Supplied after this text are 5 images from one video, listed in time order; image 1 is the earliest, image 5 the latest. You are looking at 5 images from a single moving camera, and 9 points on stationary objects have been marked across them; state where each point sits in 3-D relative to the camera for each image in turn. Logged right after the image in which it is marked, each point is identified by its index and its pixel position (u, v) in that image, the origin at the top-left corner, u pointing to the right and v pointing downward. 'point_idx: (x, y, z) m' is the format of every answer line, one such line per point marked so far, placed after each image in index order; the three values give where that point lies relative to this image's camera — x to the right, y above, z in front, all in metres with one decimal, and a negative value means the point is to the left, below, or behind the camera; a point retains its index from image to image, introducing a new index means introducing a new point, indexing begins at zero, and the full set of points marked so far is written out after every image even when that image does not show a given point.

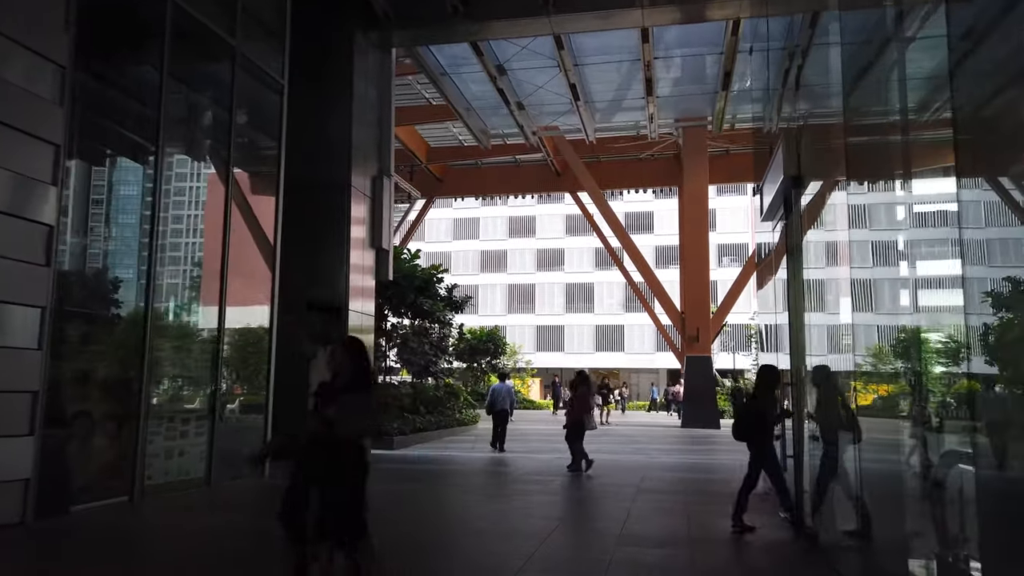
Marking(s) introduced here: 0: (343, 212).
0: (-3.1, +1.3, +13.1) m
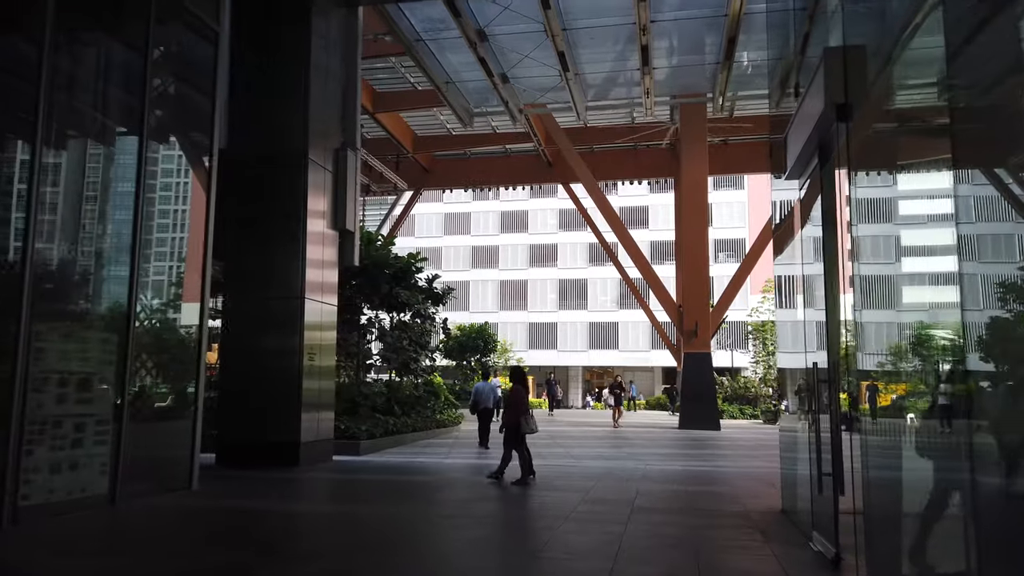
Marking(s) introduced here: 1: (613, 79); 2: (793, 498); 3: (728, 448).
0: (-3.4, +1.6, +11.6) m
1: (+2.5, +5.2, +17.9) m
2: (+2.9, -2.1, +7.4) m
3: (+4.7, -3.5, +15.7) m
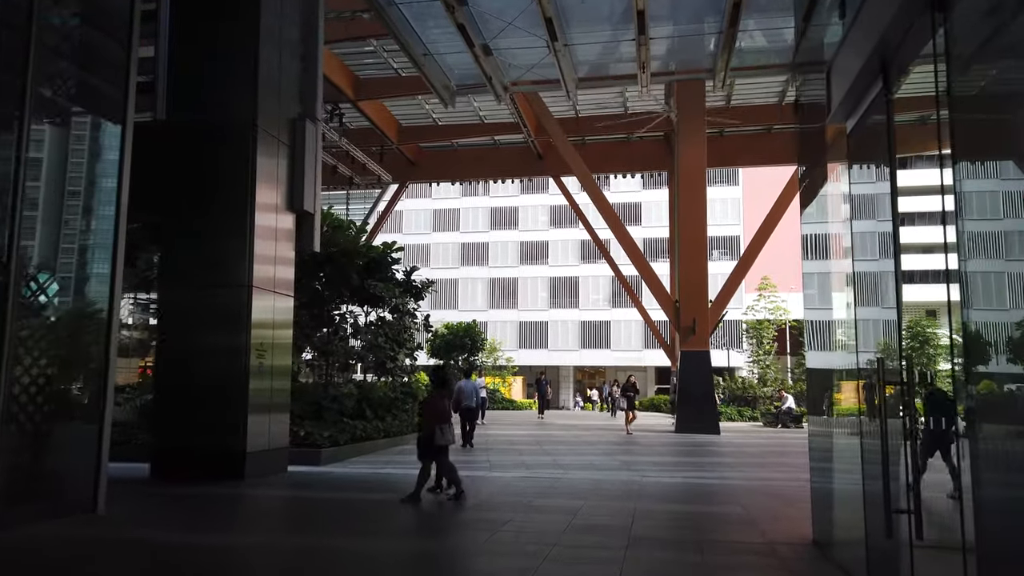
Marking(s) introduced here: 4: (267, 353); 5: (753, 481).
0: (-3.7, +1.7, +10.2) m
1: (+2.2, +5.4, +16.5) m
2: (+2.6, -2.0, +6.0) m
3: (+4.3, -3.3, +14.3) m
4: (-3.5, -0.9, +10.3) m
5: (+3.5, -2.8, +10.5) m
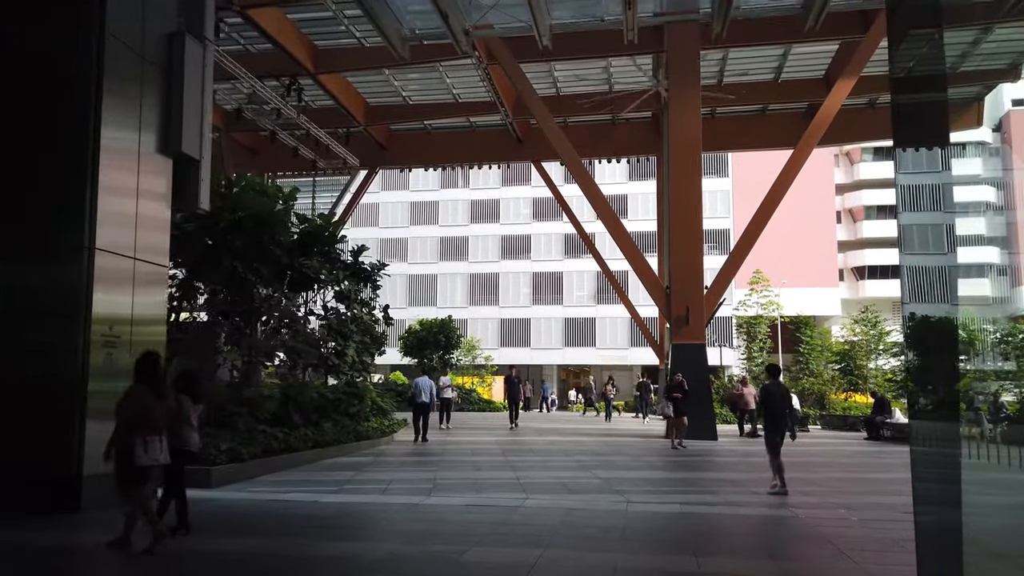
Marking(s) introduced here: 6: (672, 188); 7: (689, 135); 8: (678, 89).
0: (-4.3, +2.1, +7.5) m
1: (+1.4, +5.8, +14.0) m
2: (+2.1, -1.6, +3.4) m
3: (+3.6, -2.9, +11.8) m
4: (-4.1, -0.6, +7.7) m
5: (+2.9, -2.4, +7.9) m
6: (+4.2, +2.7, +19.0) m
7: (+4.7, +4.1, +18.8) m
8: (+4.3, +5.1, +19.0) m
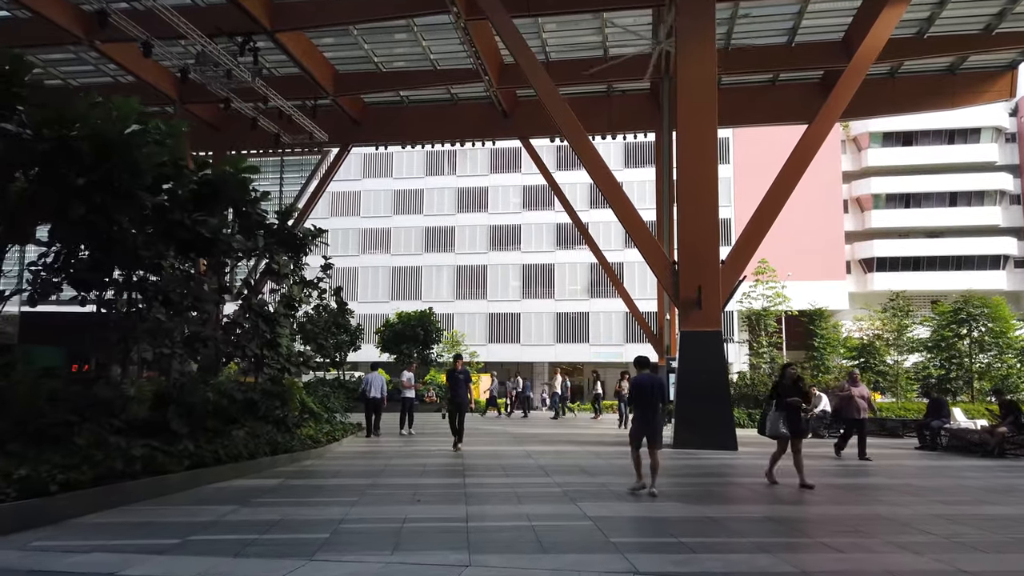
0: (-4.8, +2.6, +4.2) m
1: (+0.9, +6.2, +10.8) m
2: (+1.6, -1.1, +0.2) m
3: (+3.1, -2.4, +8.6) m
4: (-4.6, -0.1, +4.4) m
5: (+2.4, -1.9, +4.7) m
6: (+3.7, +3.1, +15.8) m
7: (+4.1, +4.6, +15.6) m
8: (+3.8, +5.6, +15.8) m
